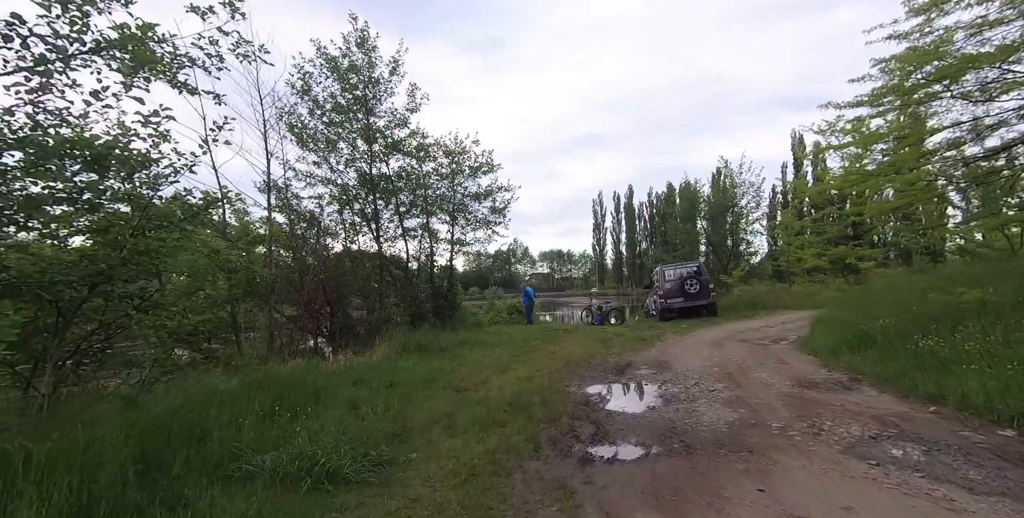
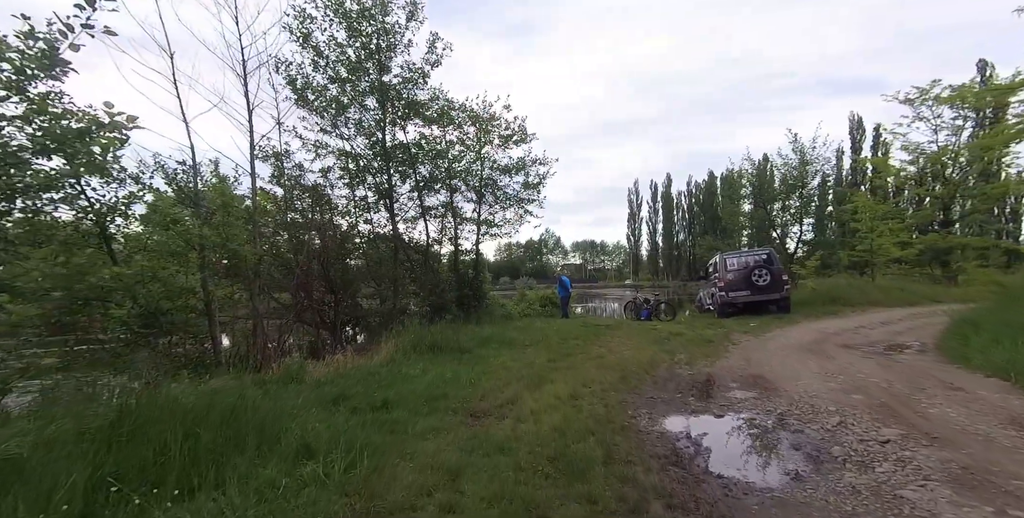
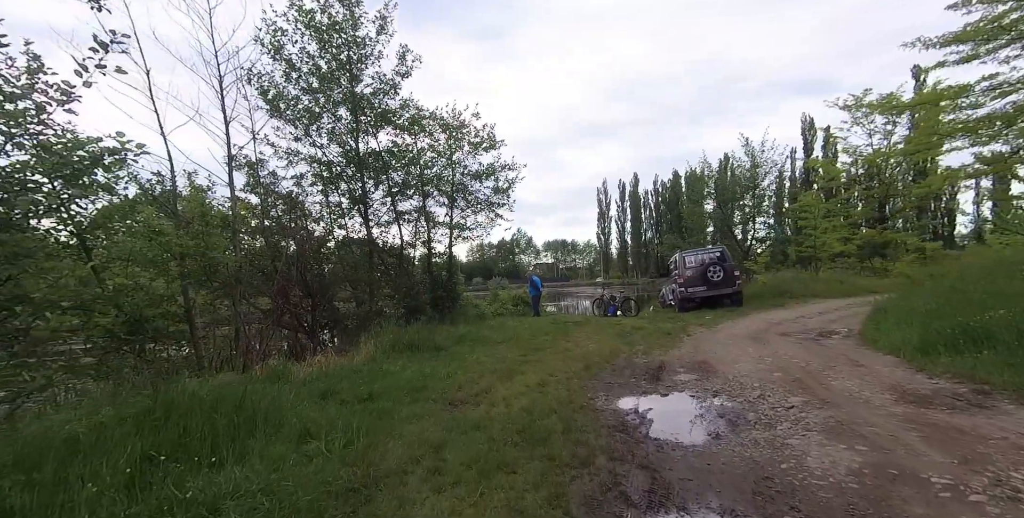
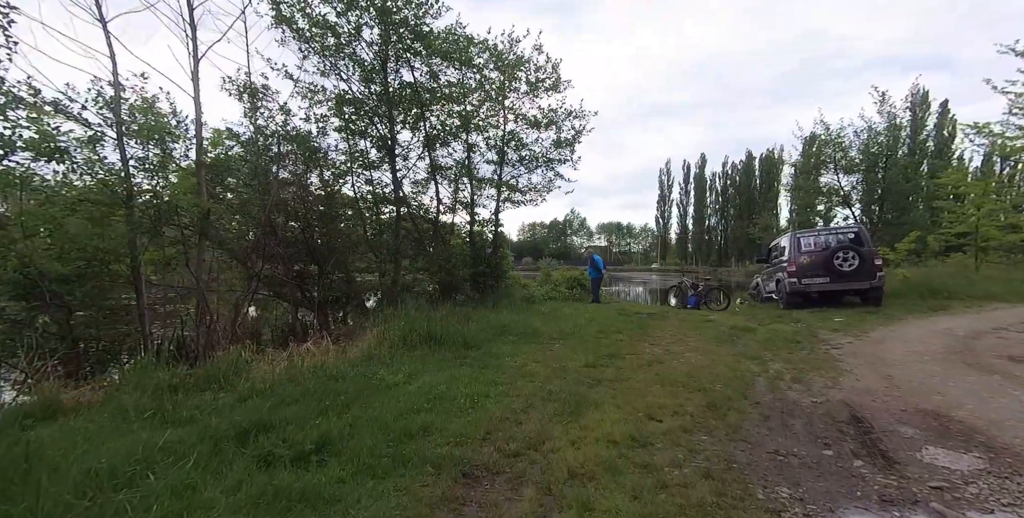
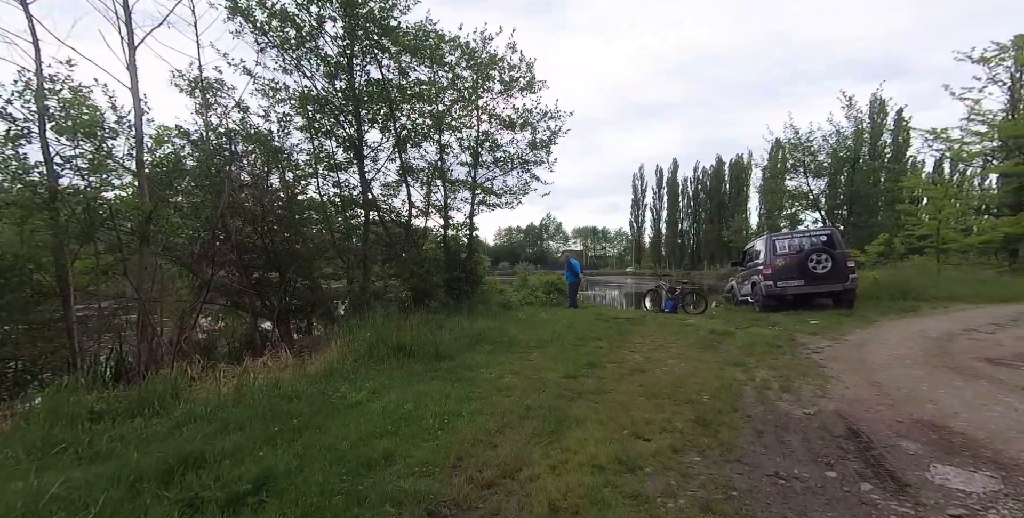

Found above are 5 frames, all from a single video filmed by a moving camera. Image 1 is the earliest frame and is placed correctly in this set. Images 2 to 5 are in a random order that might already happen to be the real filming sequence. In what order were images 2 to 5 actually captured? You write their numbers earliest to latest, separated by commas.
3, 2, 4, 5
